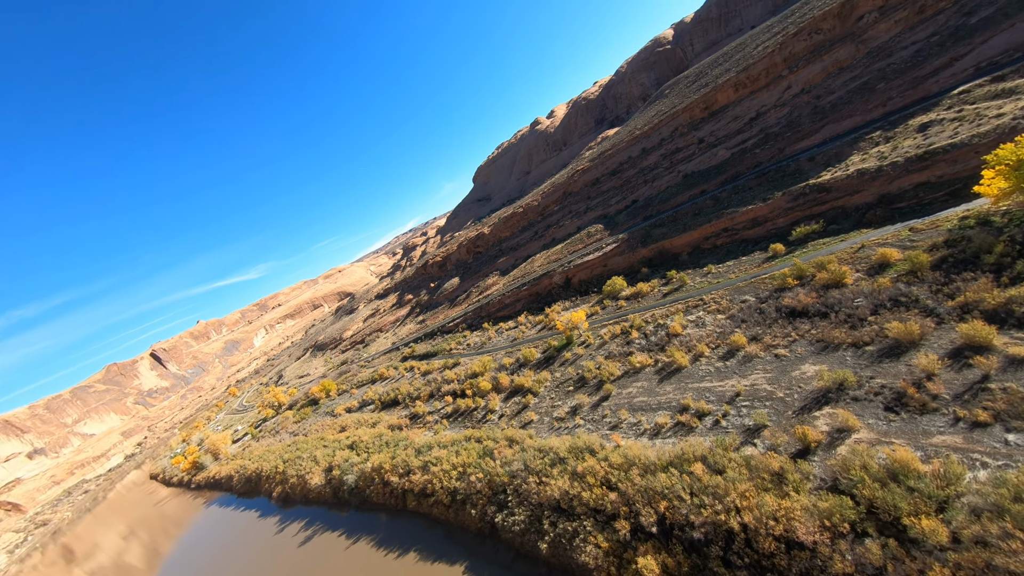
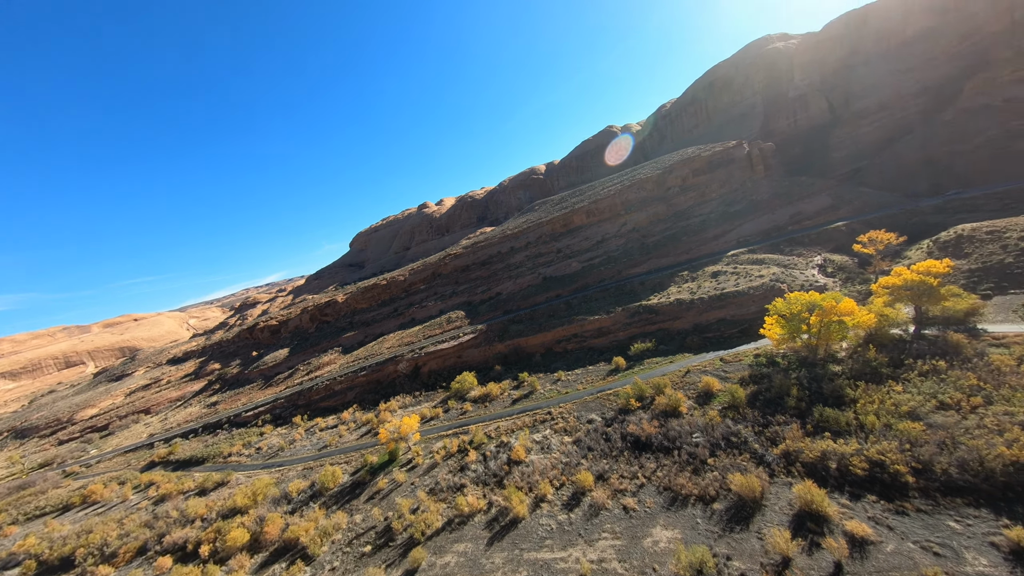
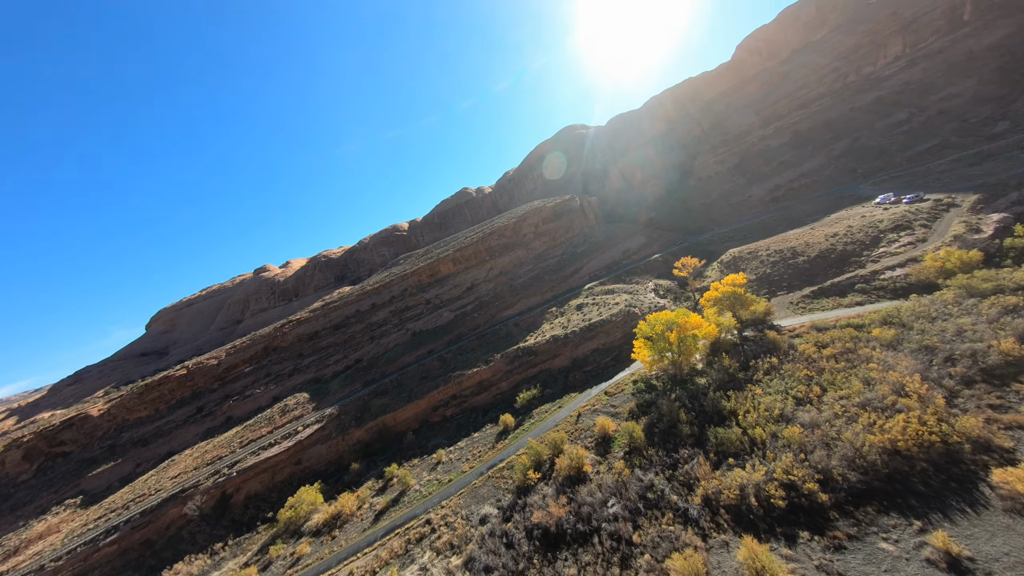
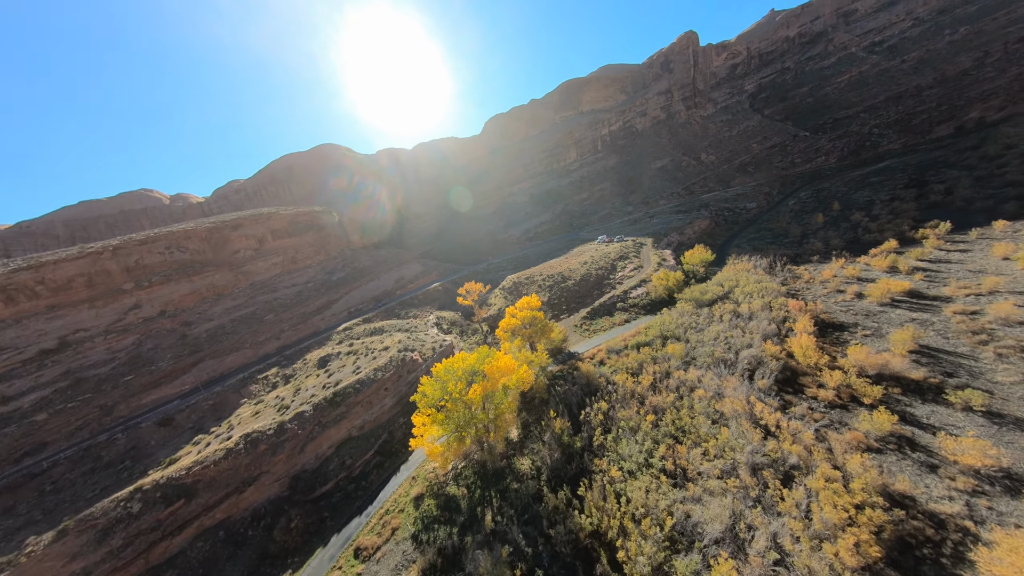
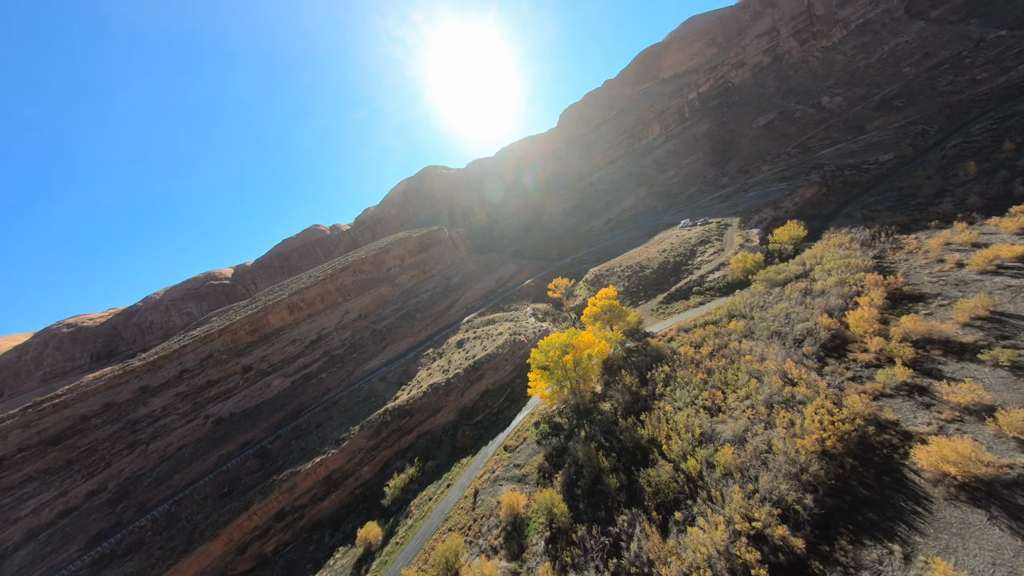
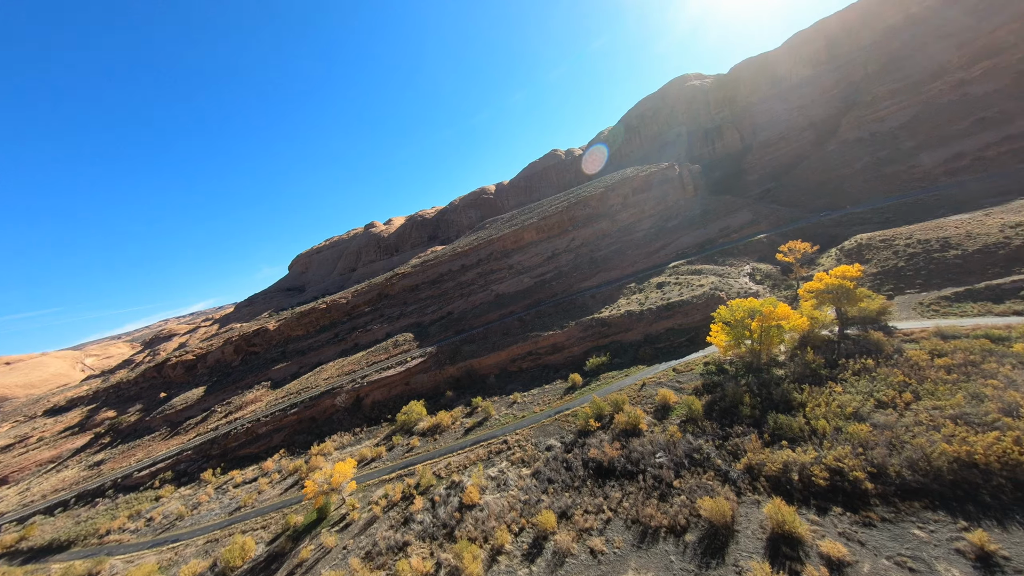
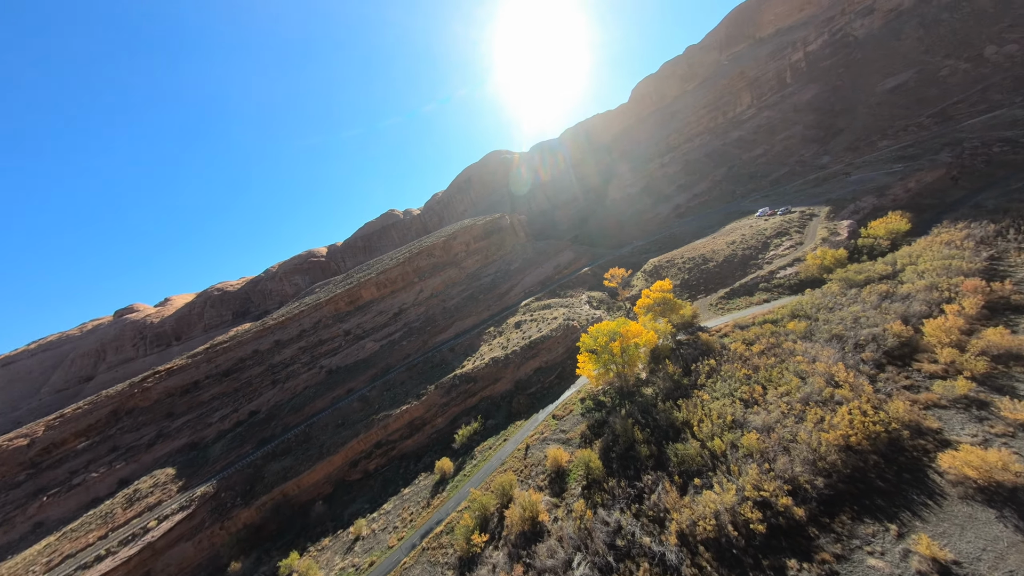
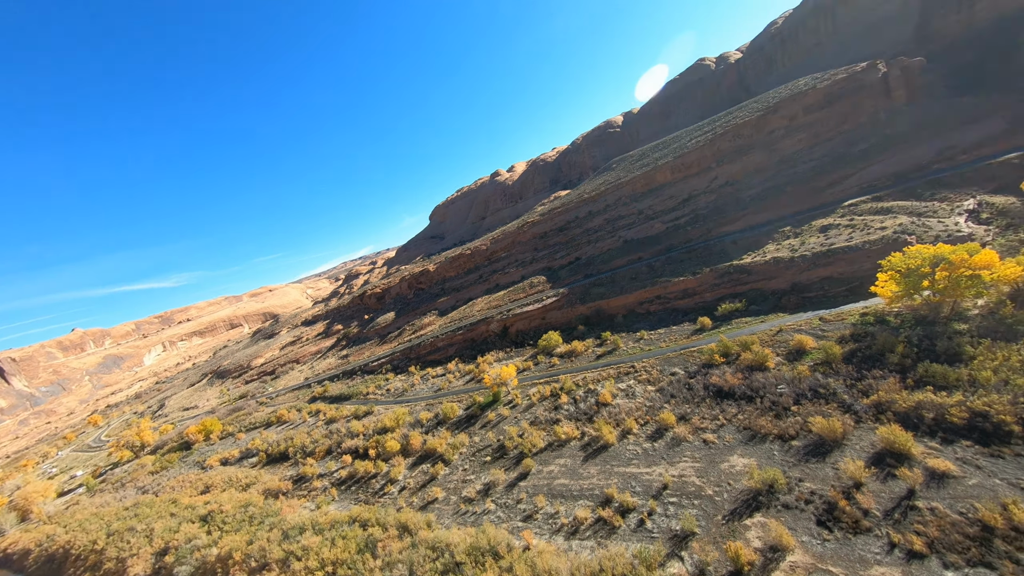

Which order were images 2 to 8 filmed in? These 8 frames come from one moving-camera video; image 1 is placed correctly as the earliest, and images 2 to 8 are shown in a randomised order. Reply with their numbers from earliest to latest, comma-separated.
8, 2, 6, 3, 7, 5, 4
